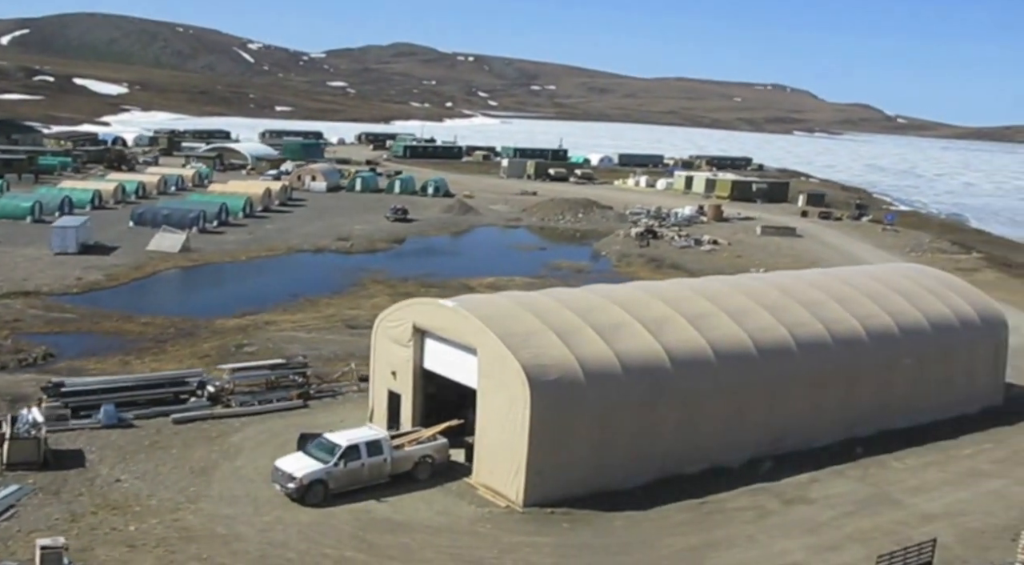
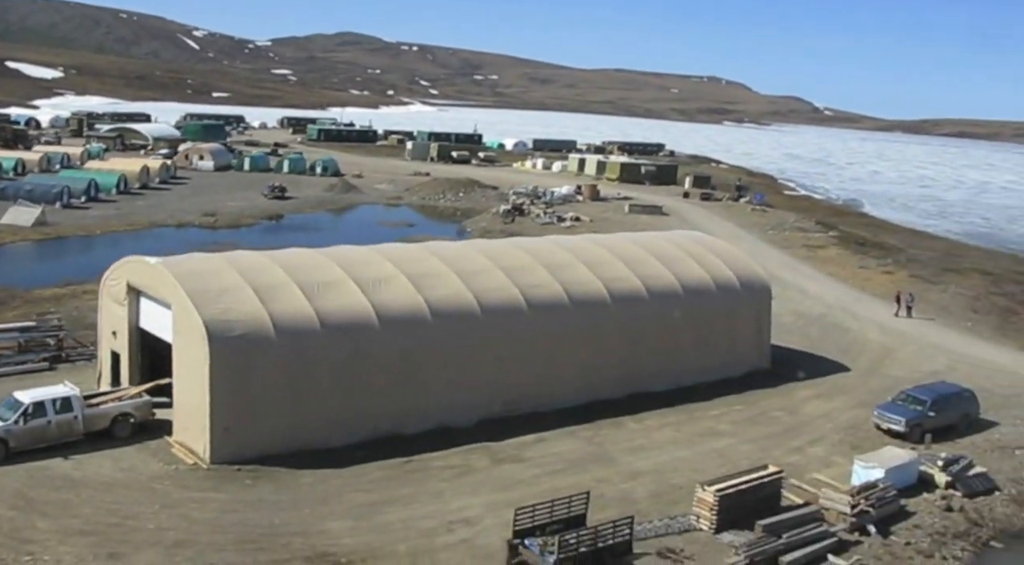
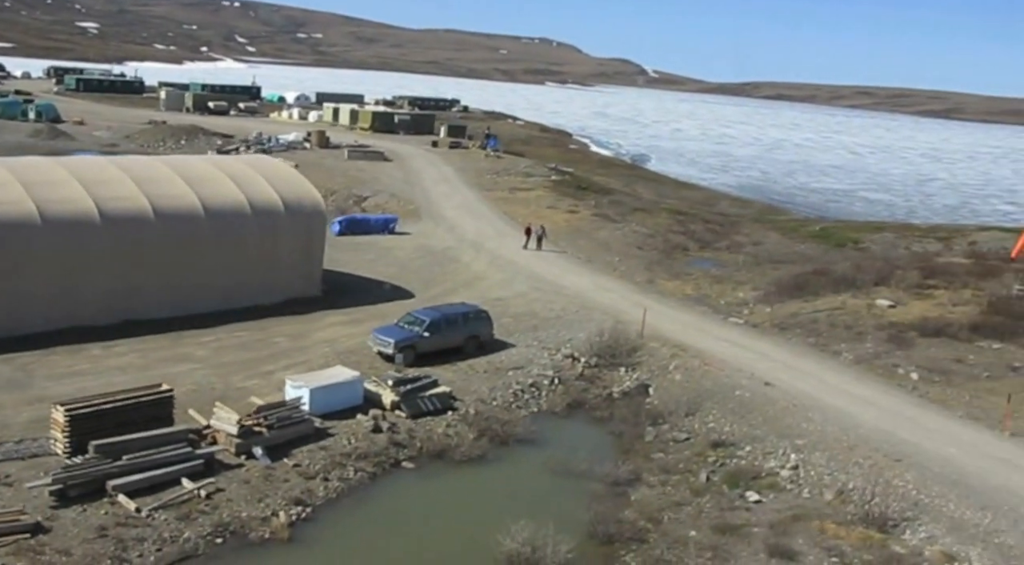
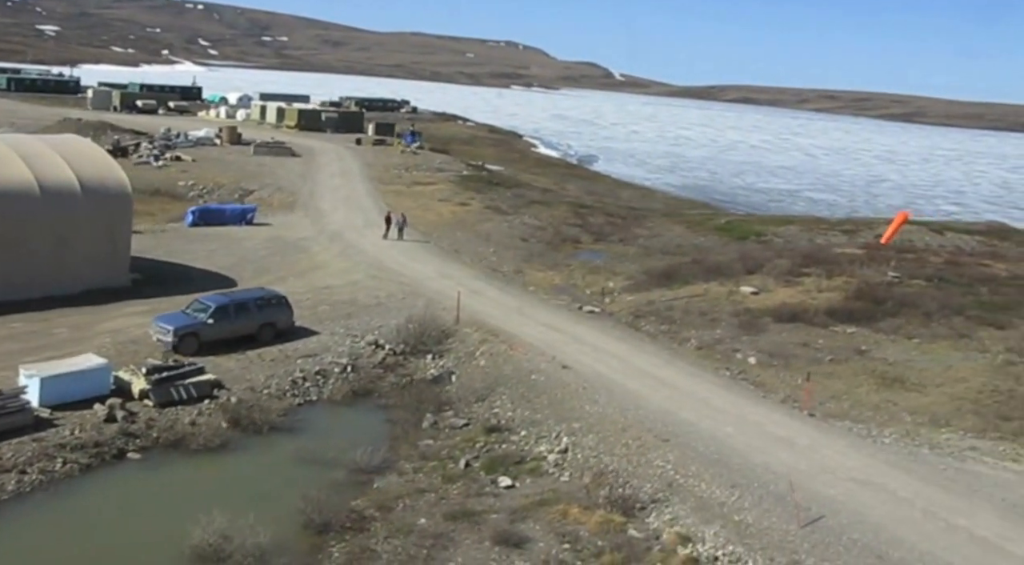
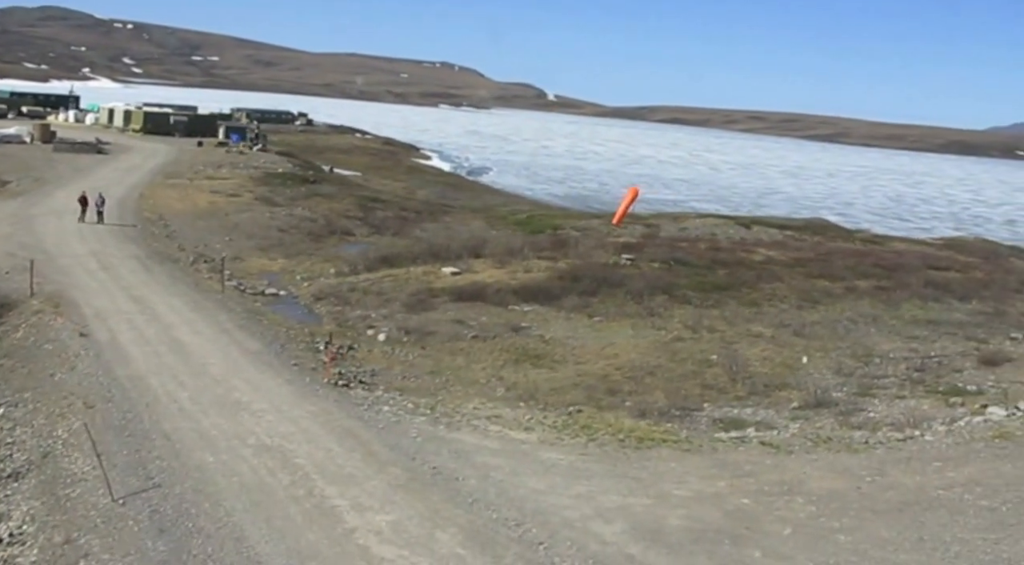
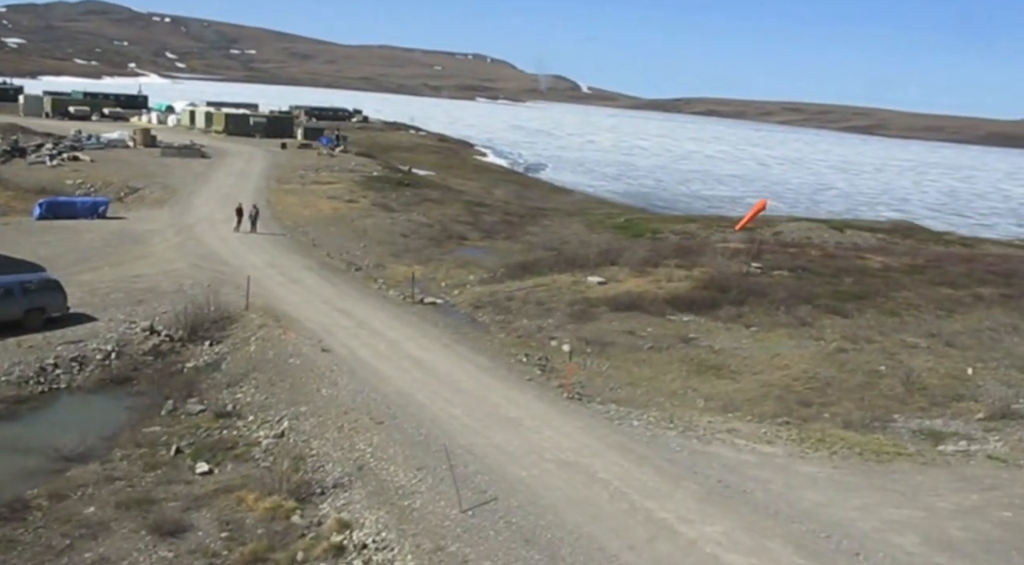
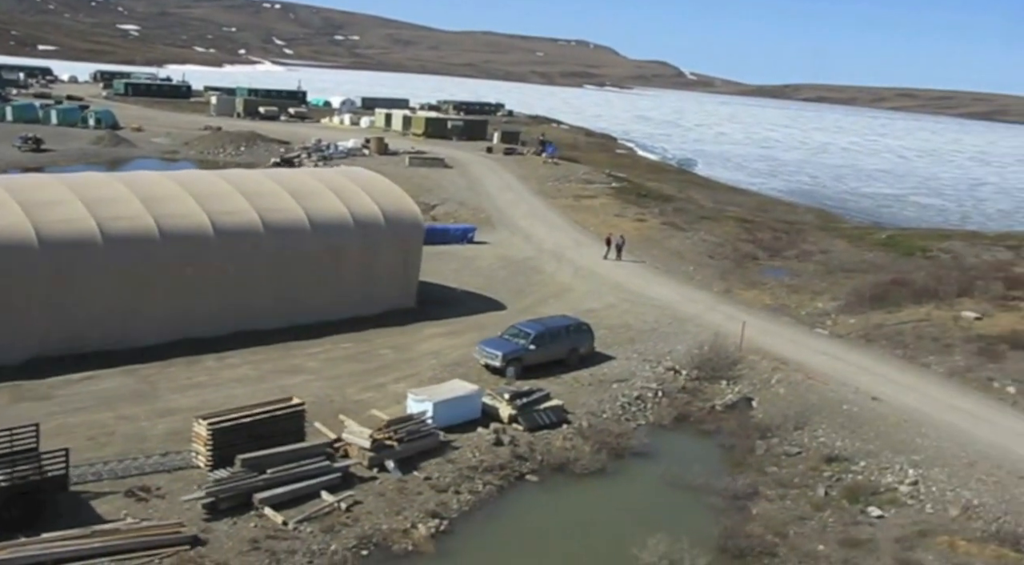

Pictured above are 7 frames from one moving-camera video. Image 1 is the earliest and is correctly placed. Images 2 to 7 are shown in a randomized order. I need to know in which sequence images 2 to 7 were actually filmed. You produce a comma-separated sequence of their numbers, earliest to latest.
2, 7, 3, 4, 6, 5
